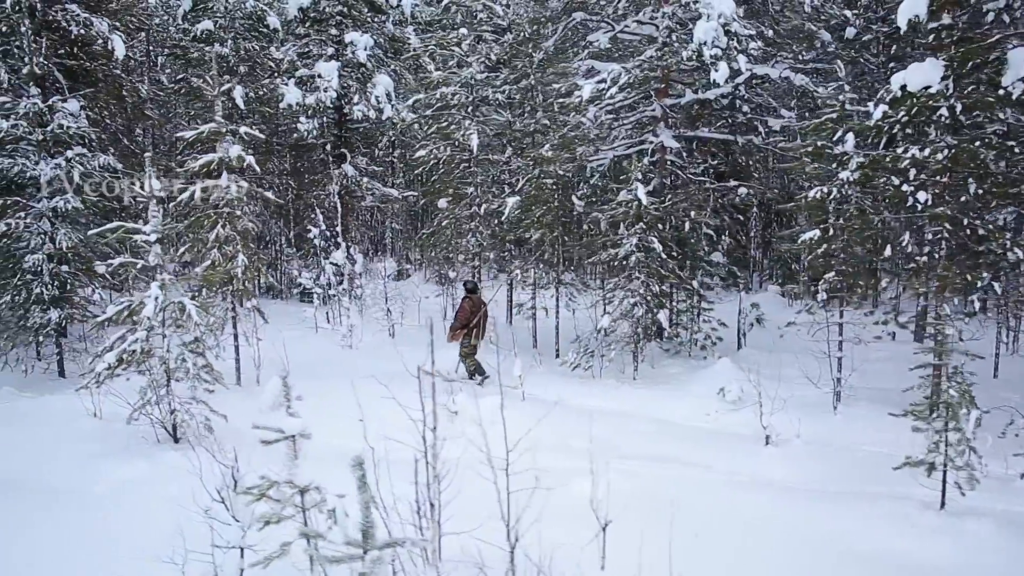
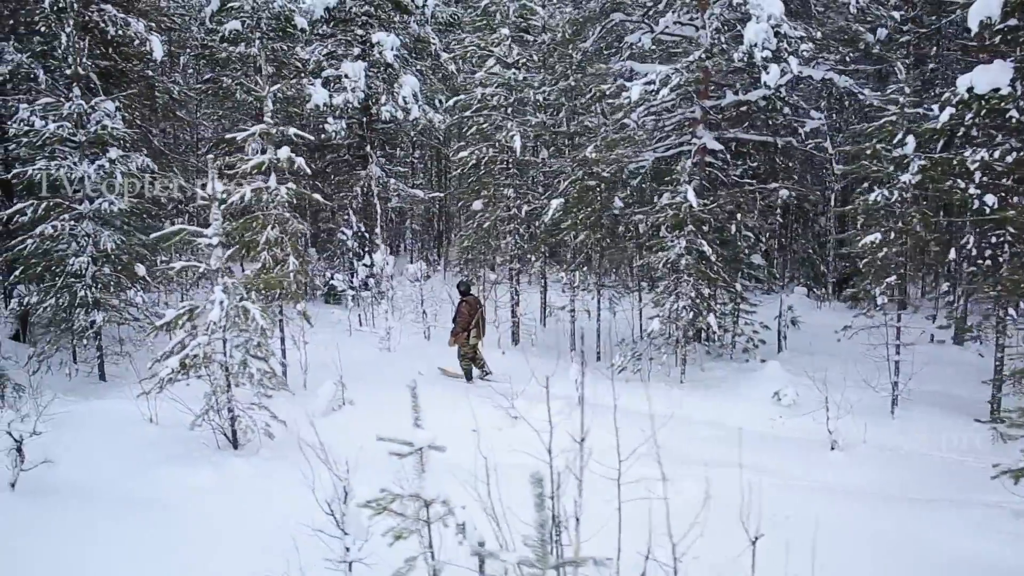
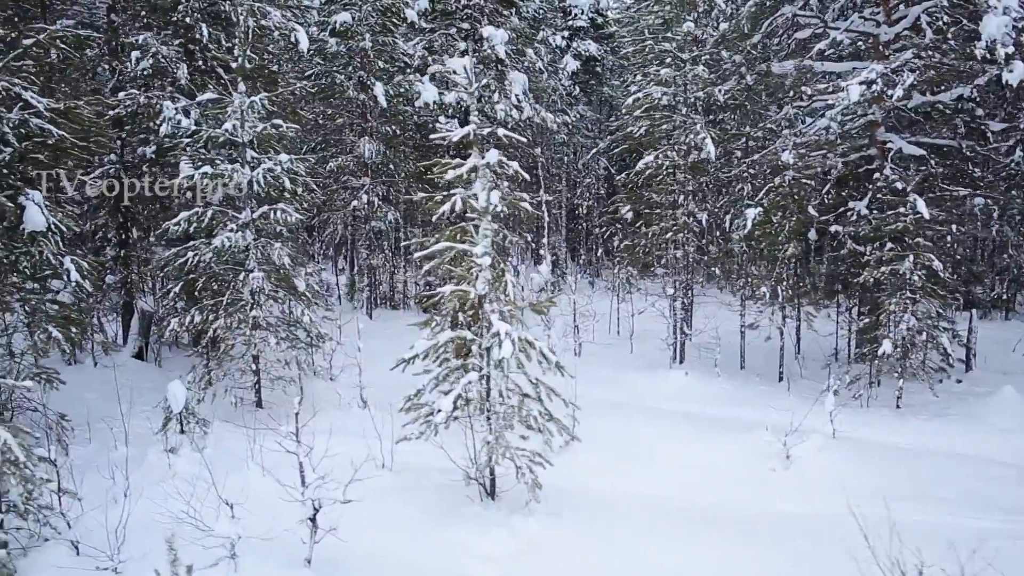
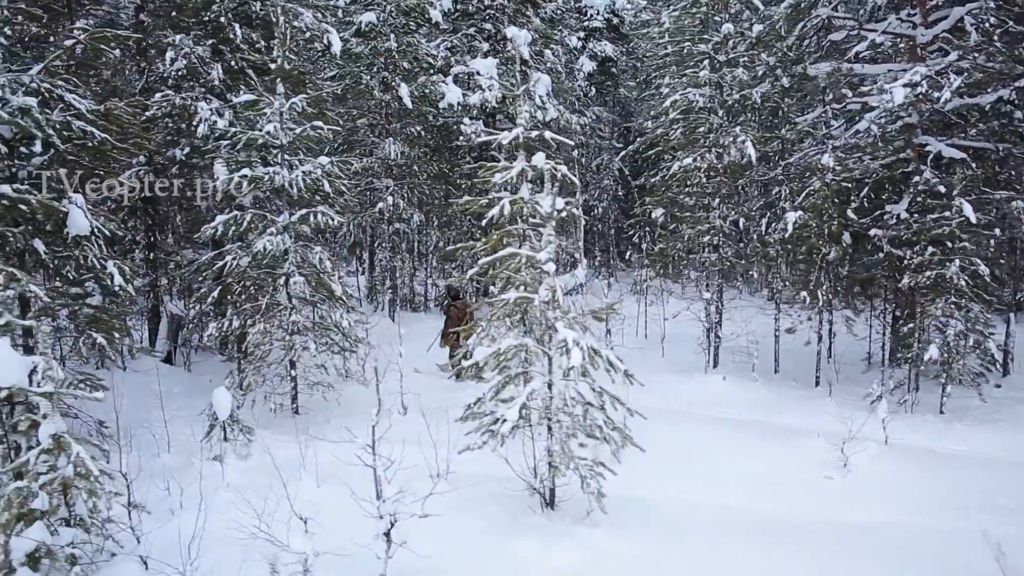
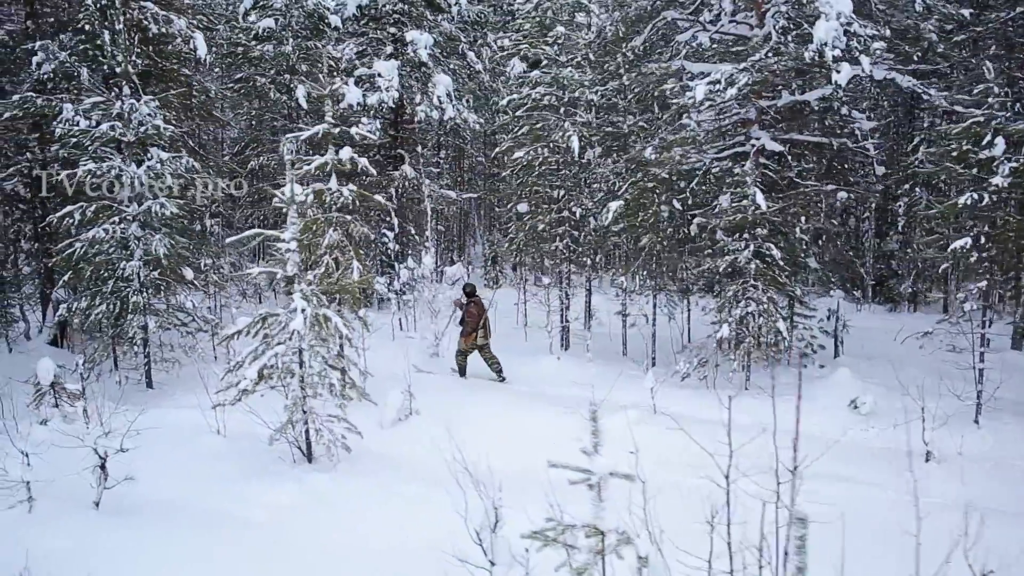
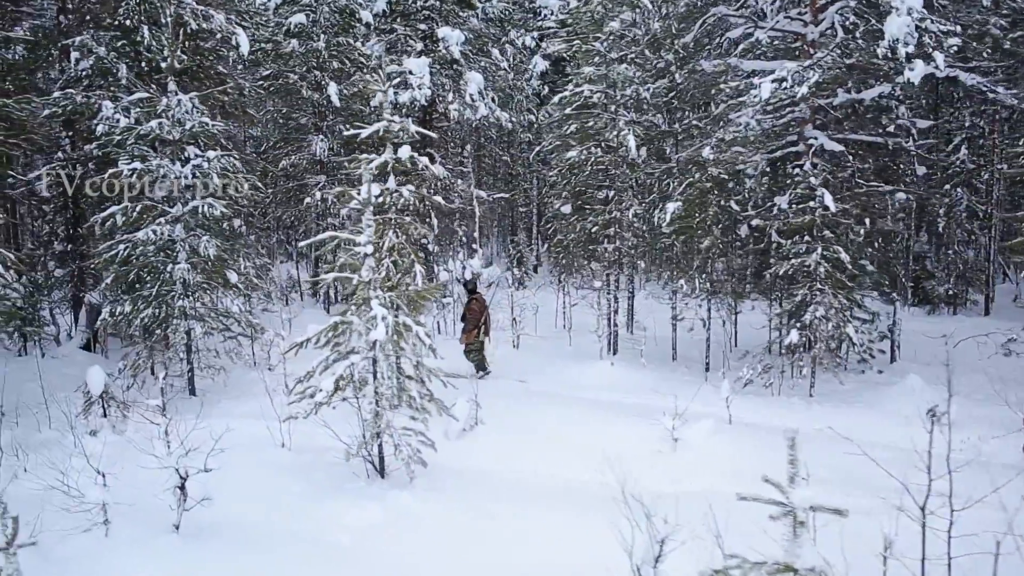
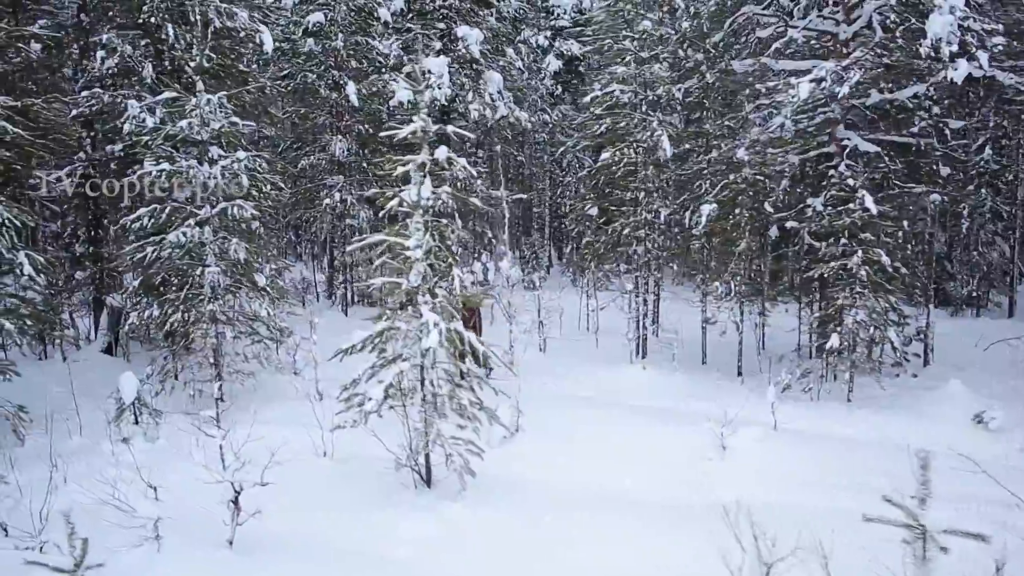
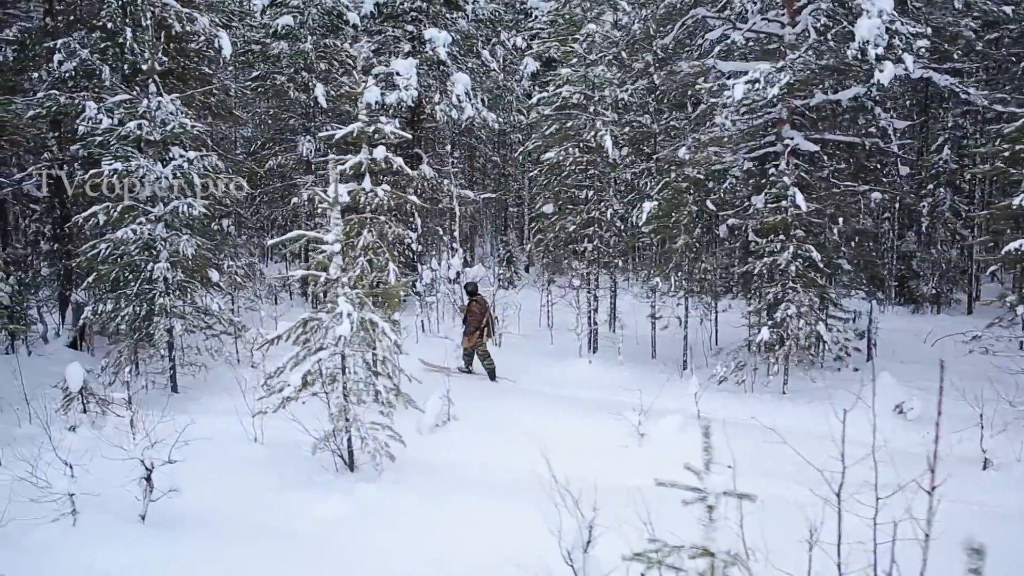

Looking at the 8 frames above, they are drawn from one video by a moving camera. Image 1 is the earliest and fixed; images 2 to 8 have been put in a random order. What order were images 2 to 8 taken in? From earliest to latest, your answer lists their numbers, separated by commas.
2, 5, 8, 6, 7, 3, 4
